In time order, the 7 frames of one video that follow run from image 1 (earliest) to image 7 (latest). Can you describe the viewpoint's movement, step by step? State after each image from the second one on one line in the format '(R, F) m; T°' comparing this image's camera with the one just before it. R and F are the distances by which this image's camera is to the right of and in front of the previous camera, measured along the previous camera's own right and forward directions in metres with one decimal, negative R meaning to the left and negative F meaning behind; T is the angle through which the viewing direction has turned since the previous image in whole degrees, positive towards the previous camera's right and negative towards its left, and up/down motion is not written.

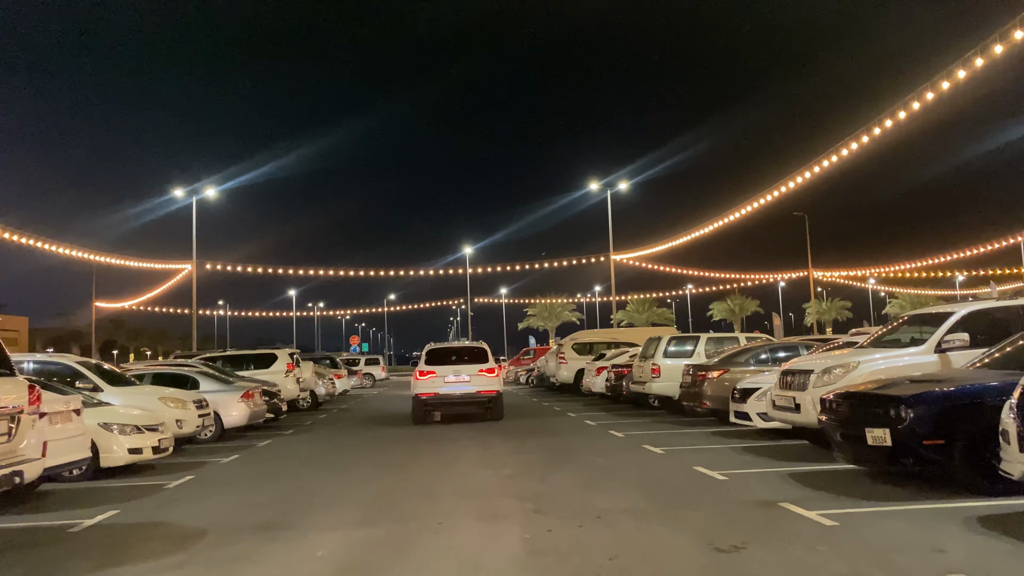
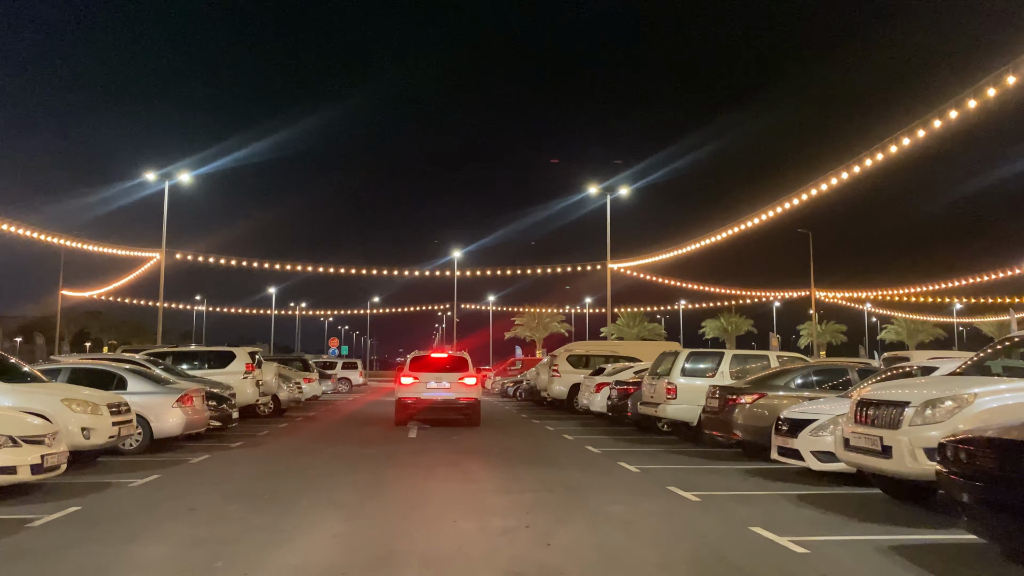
(-0.1, +2.4) m; +1°
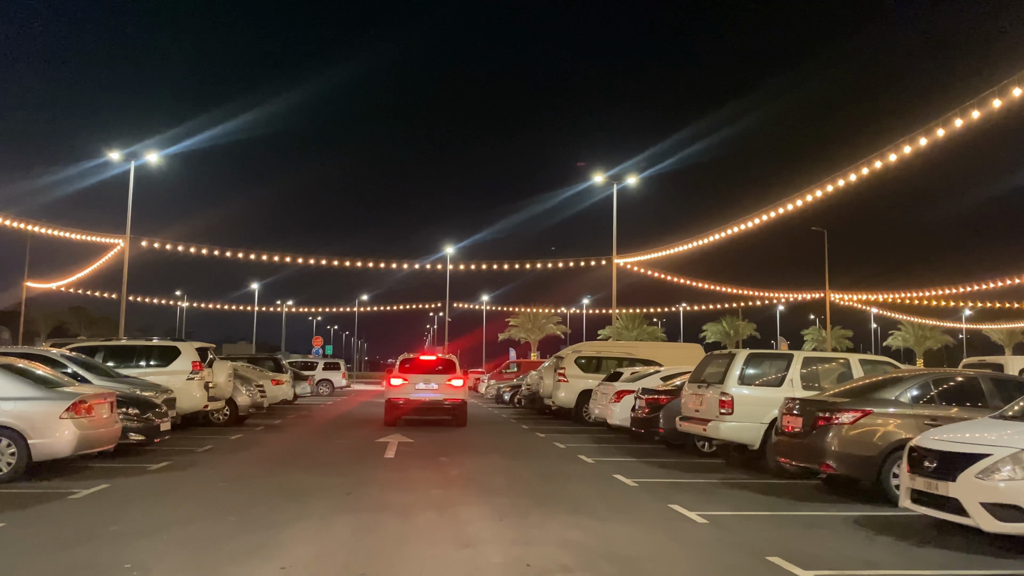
(-0.2, +3.1) m; +1°
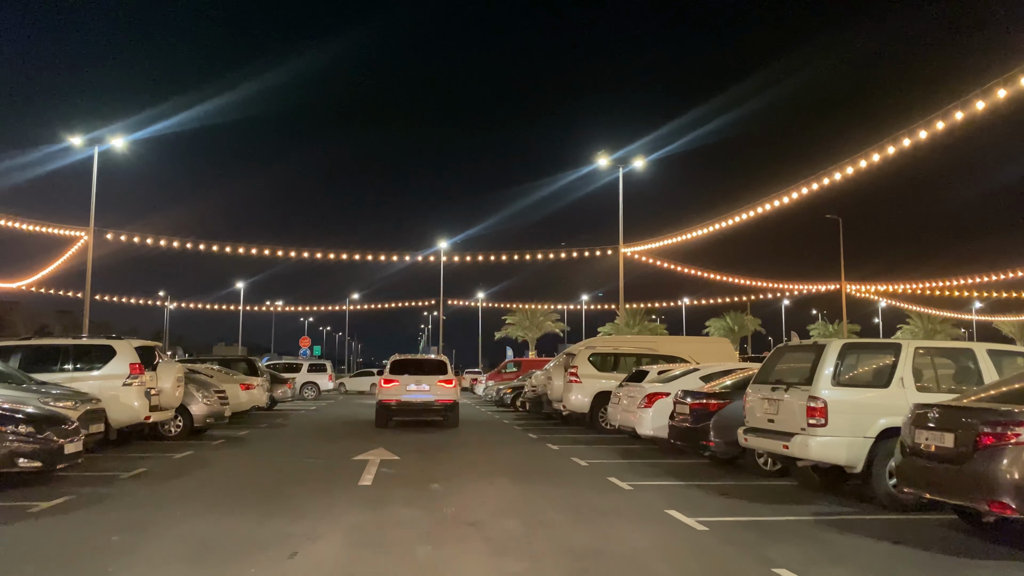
(-0.2, +2.7) m; 0°
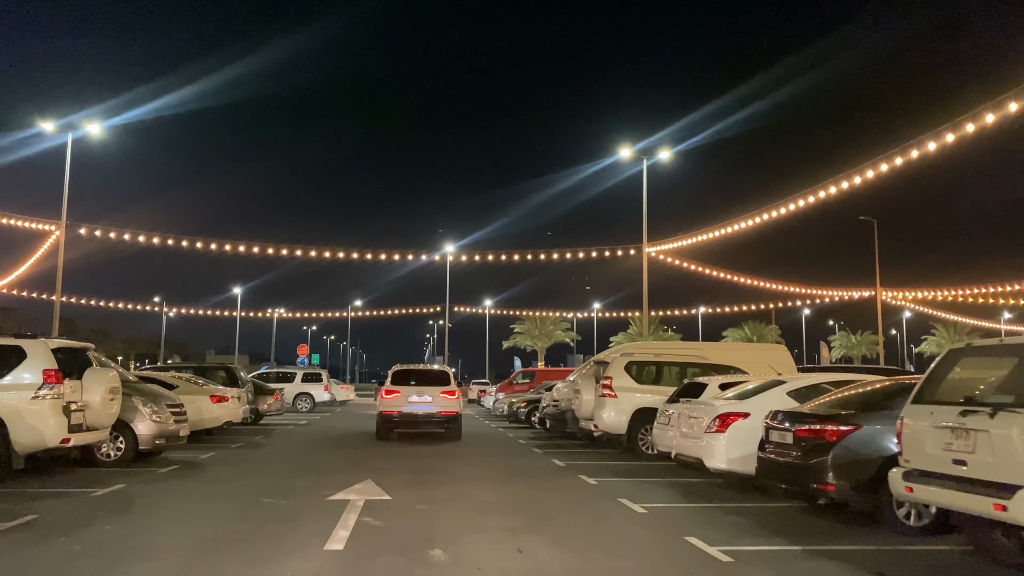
(-0.3, +2.9) m; 0°
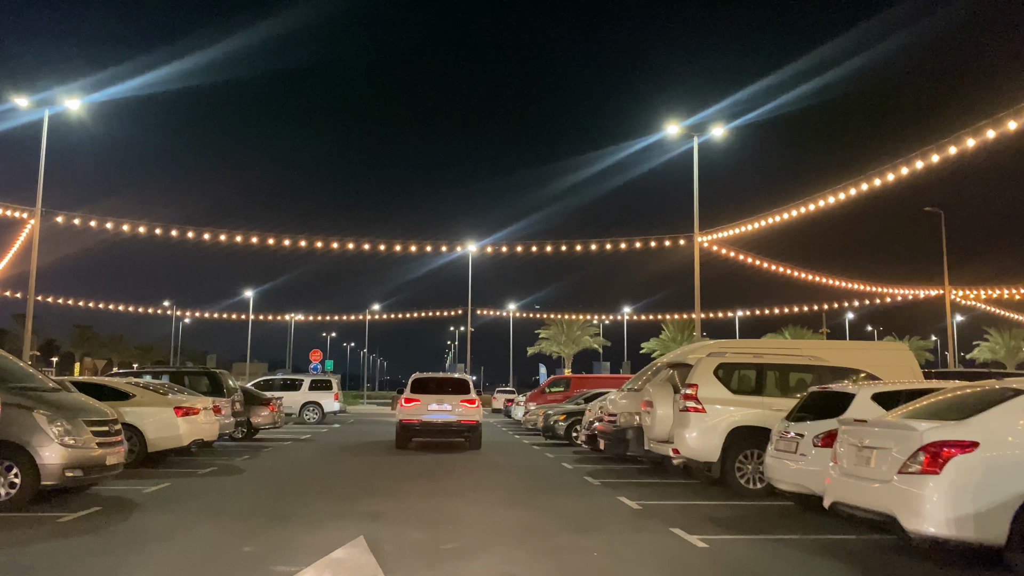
(-0.4, +3.6) m; -1°
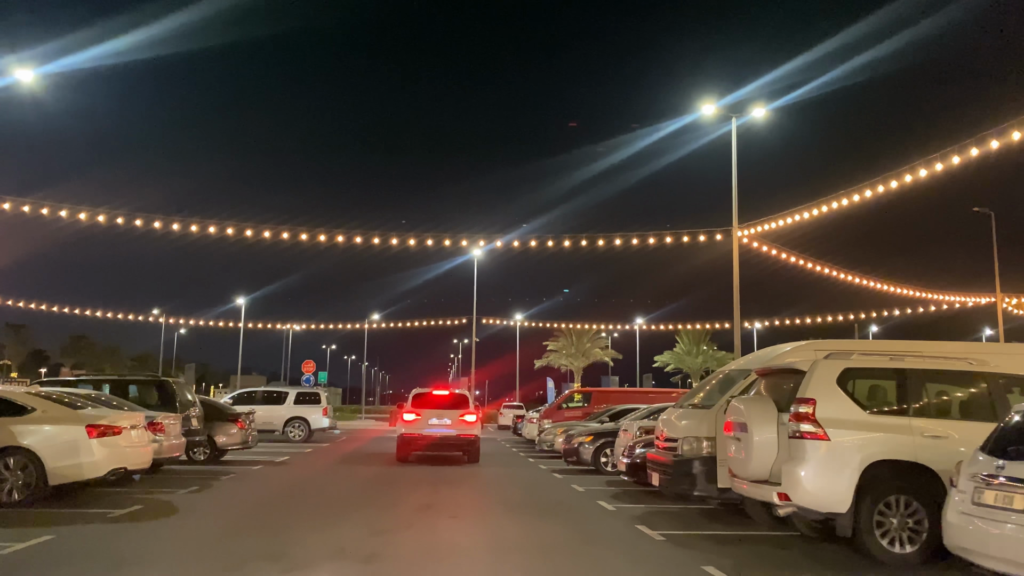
(-0.2, +3.2) m; 0°
